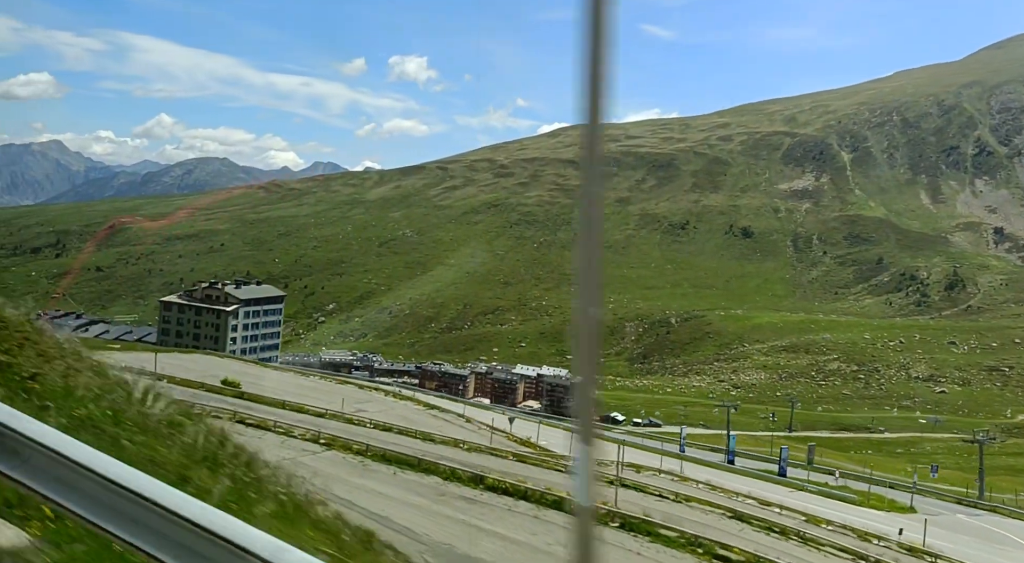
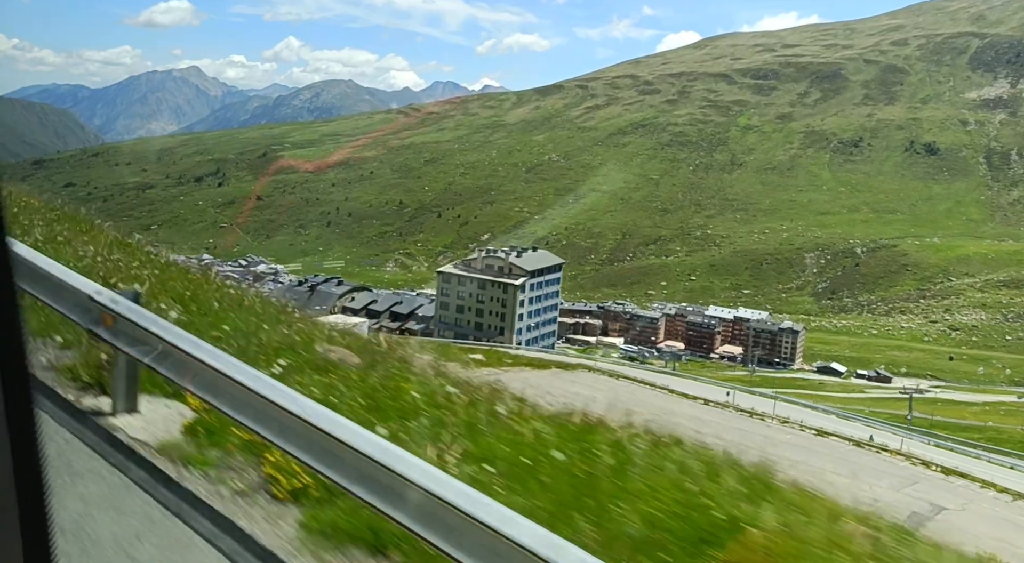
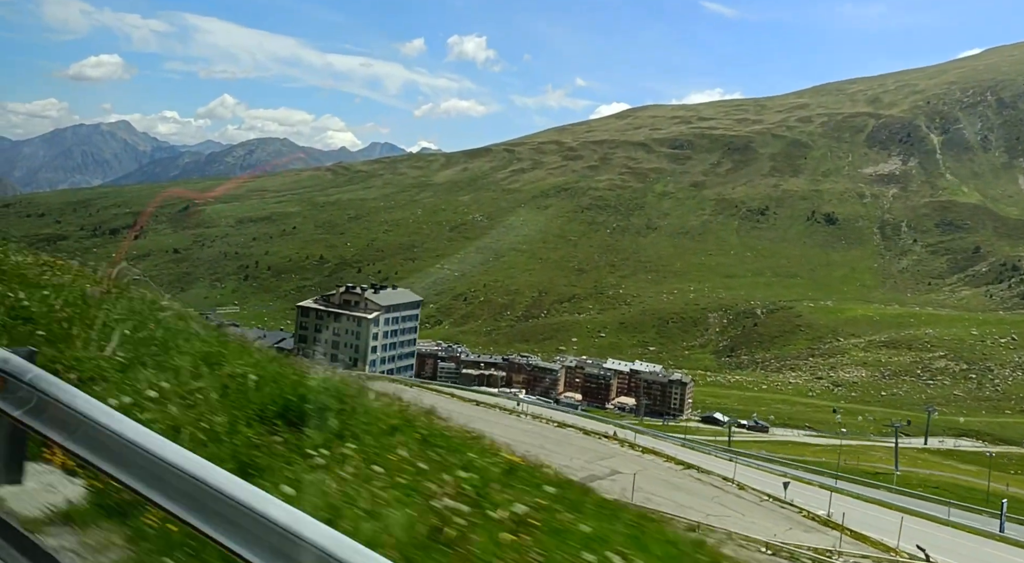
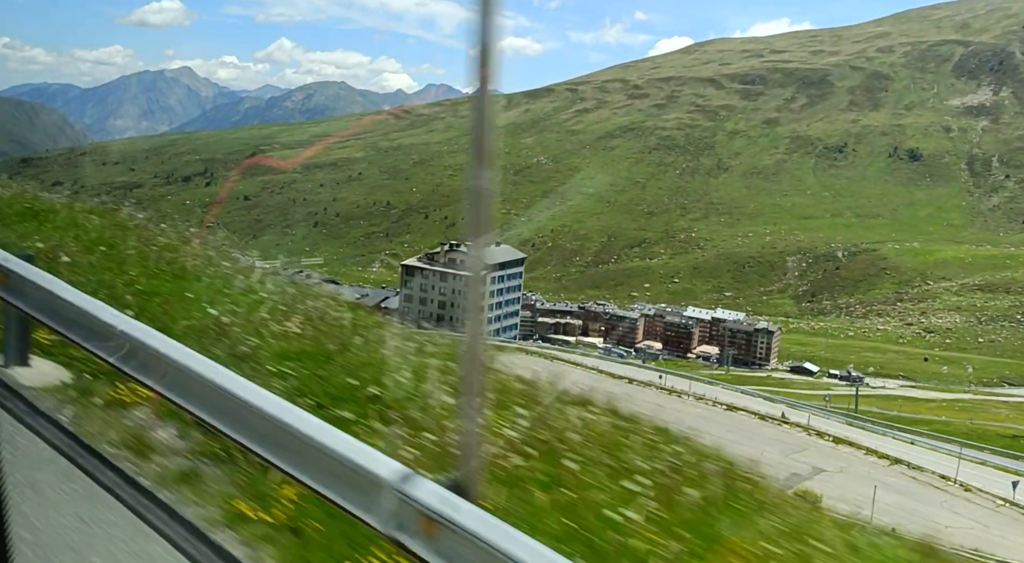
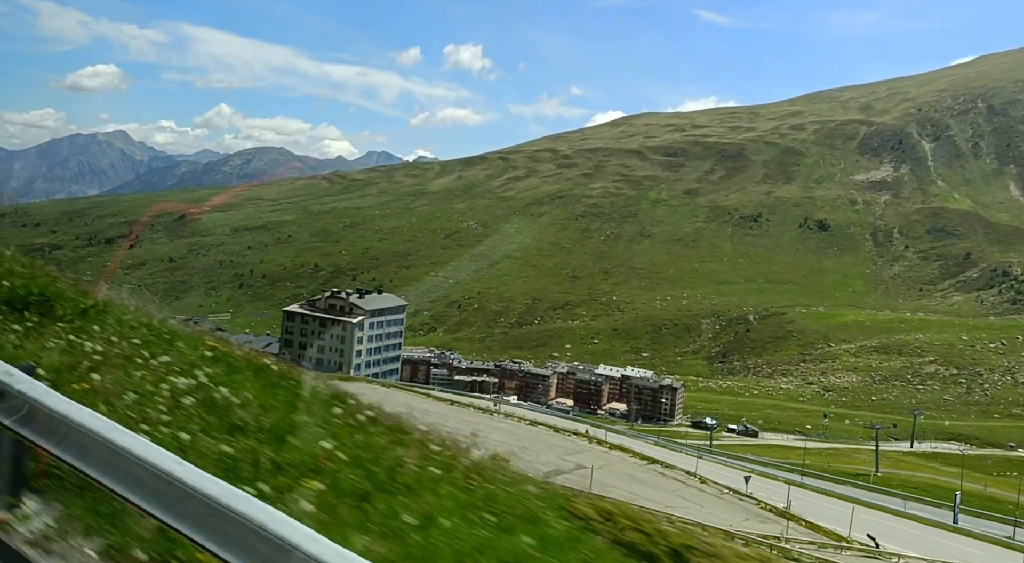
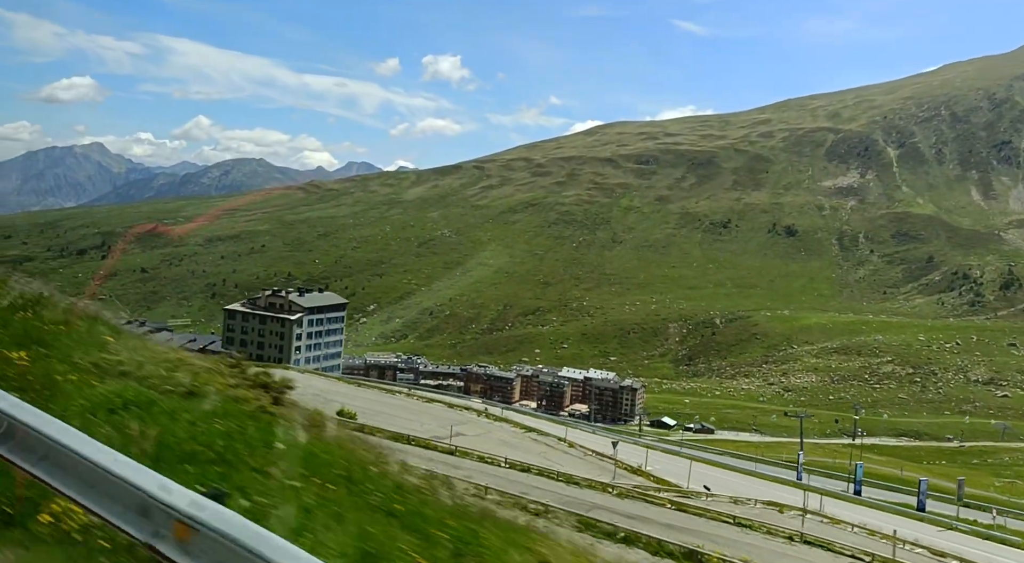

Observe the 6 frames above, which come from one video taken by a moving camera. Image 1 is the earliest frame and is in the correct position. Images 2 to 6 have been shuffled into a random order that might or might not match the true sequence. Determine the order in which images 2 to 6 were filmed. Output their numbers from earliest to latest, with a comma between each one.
6, 5, 3, 4, 2
